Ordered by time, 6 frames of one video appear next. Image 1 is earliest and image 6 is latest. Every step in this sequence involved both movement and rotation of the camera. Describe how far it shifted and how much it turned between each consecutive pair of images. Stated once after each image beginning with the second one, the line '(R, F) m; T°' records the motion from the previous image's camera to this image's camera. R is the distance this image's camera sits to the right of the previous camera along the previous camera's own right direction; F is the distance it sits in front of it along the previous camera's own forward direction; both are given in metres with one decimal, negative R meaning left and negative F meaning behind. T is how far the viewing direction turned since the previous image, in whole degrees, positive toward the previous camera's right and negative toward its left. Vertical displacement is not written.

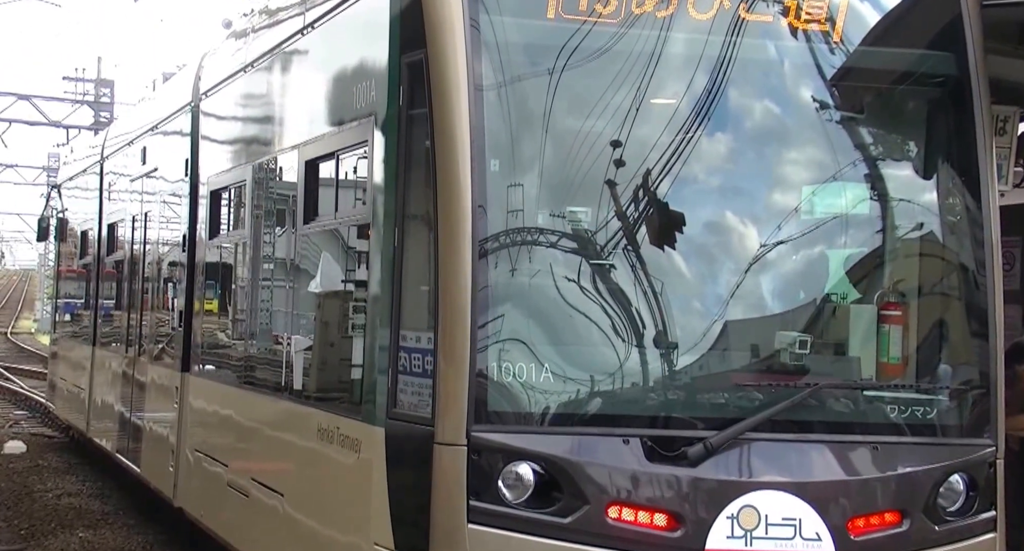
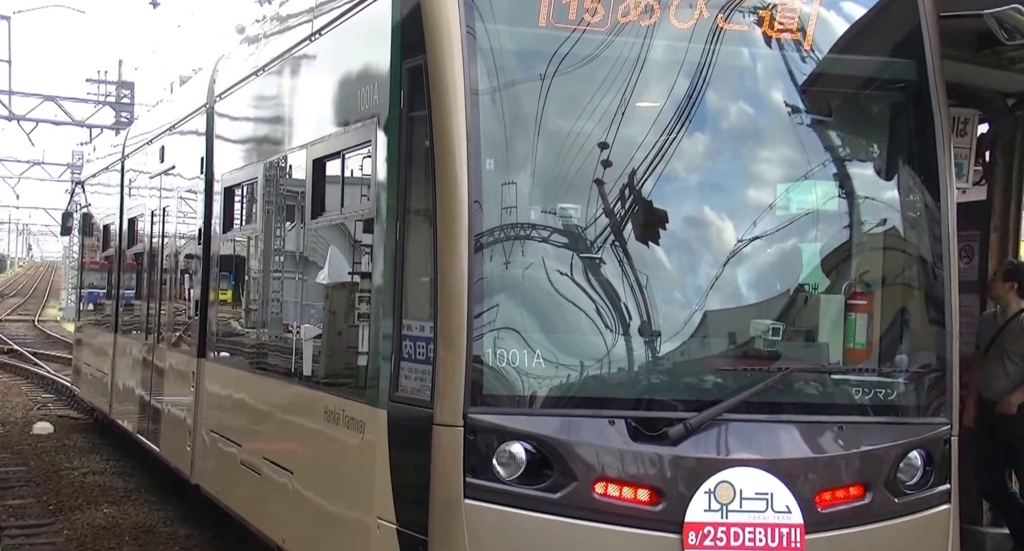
(+0.1, -0.3) m; 0°
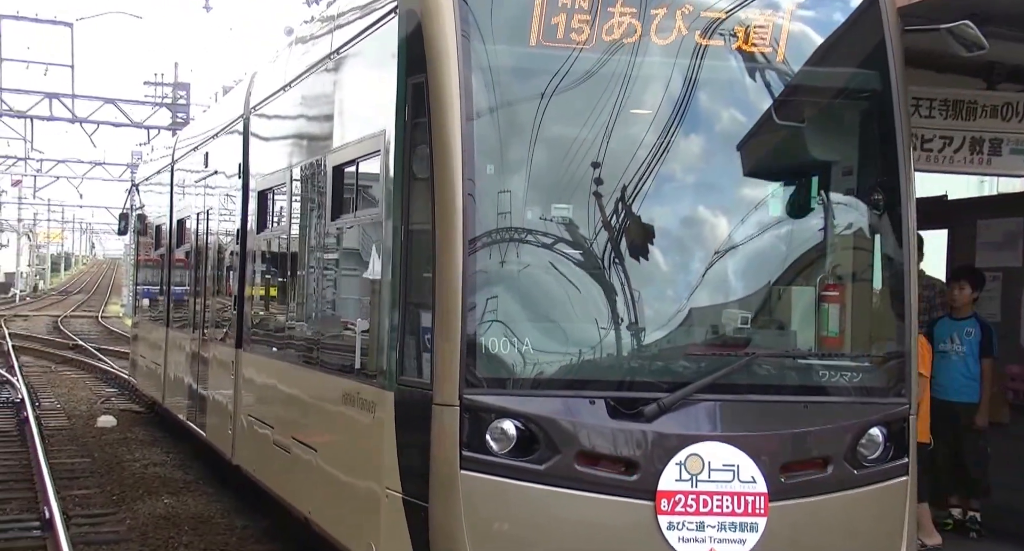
(+0.2, -0.5) m; -3°
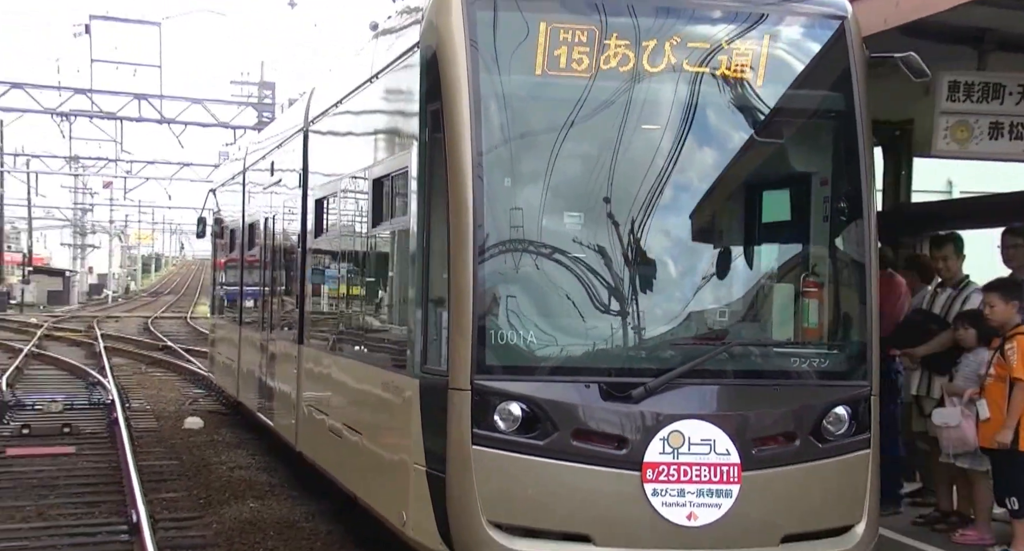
(+0.3, -0.7) m; -4°
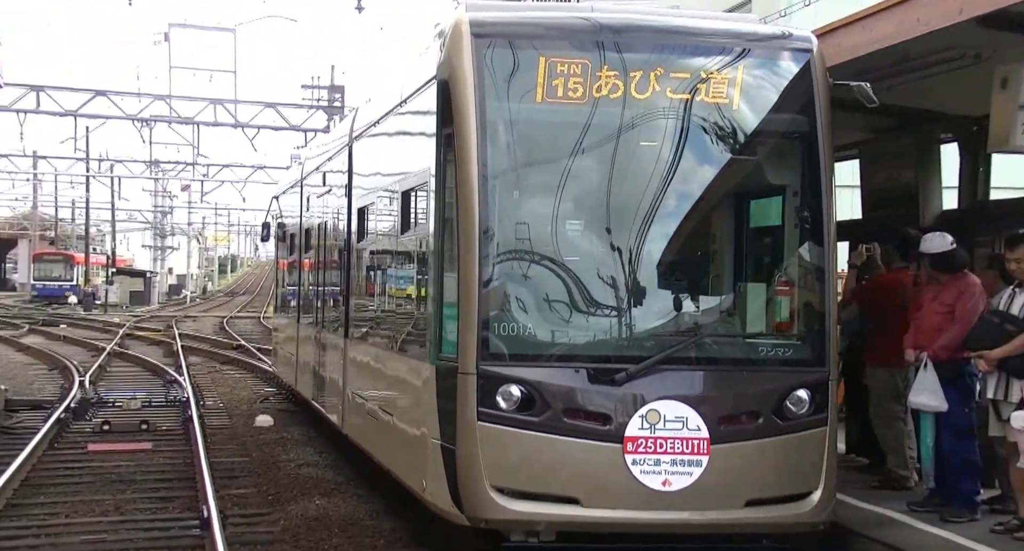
(+0.4, -0.8) m; -4°
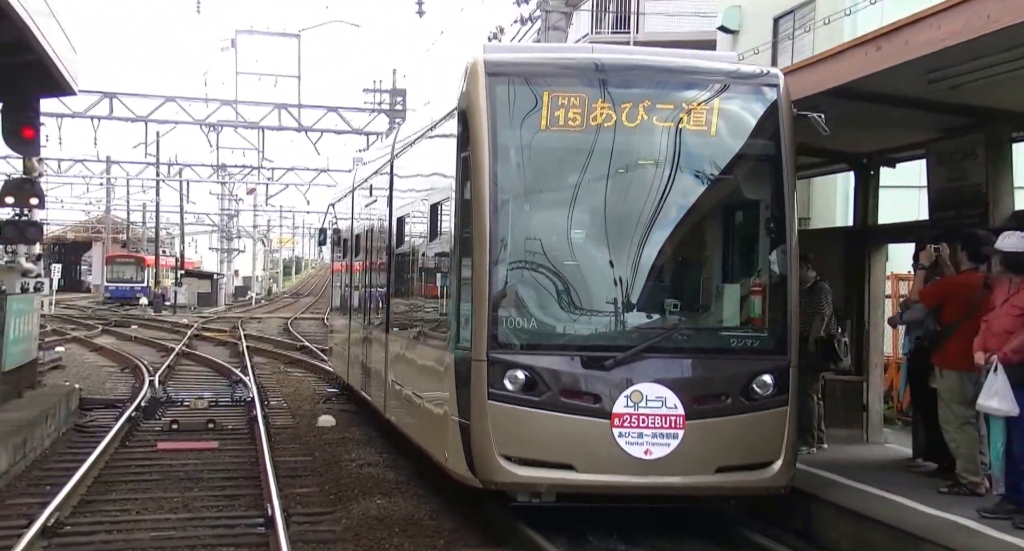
(+0.3, -1.1) m; -3°
